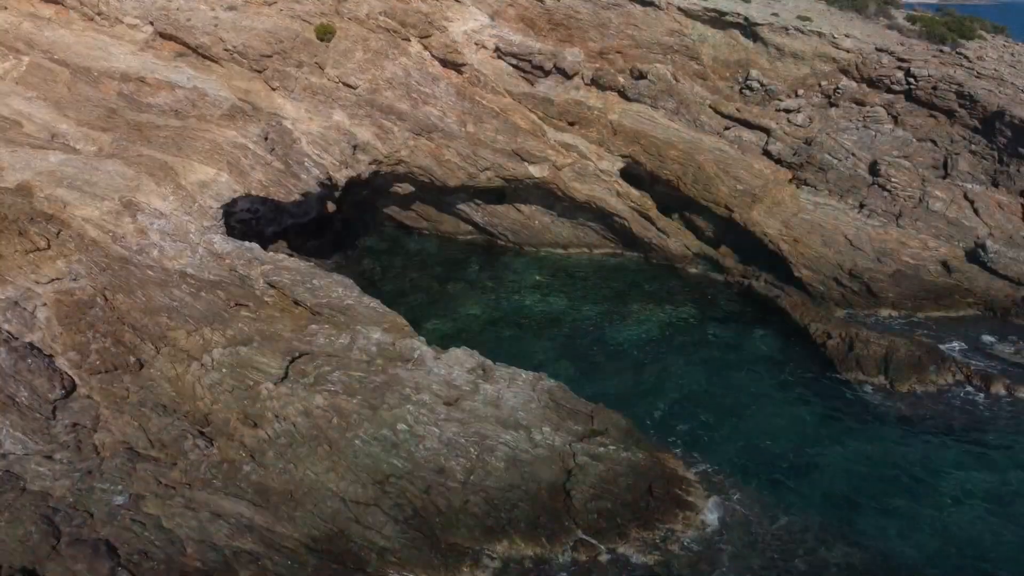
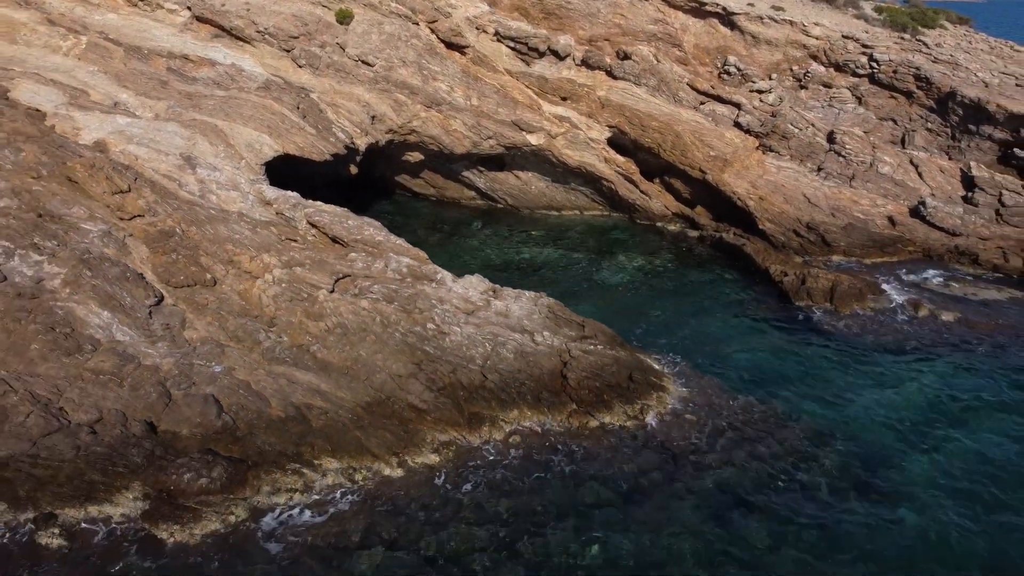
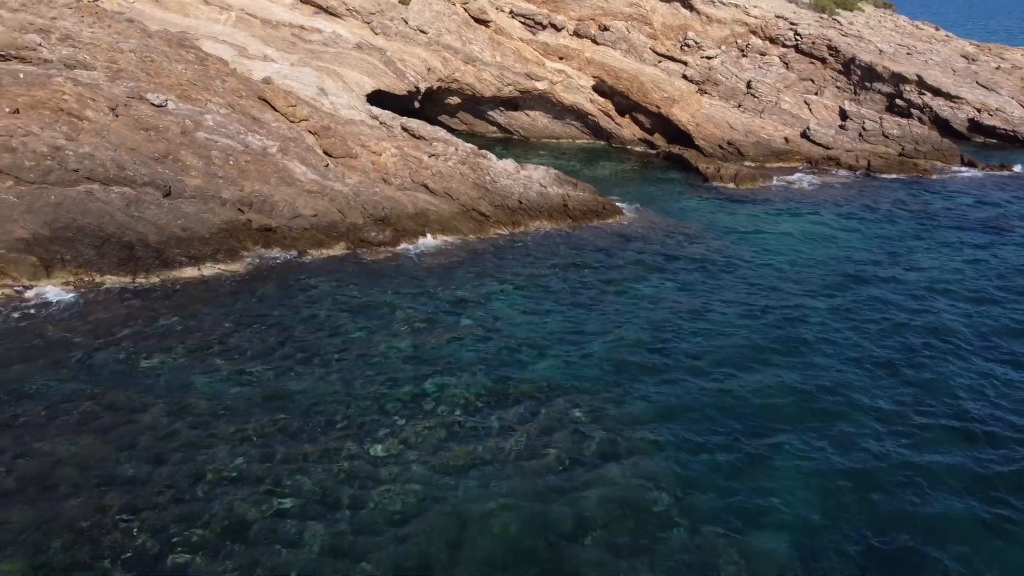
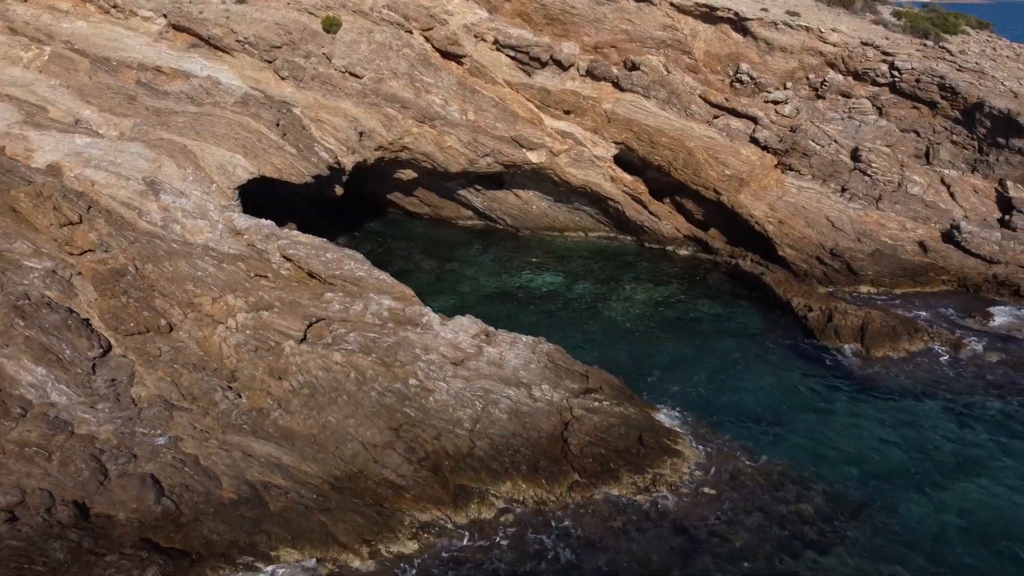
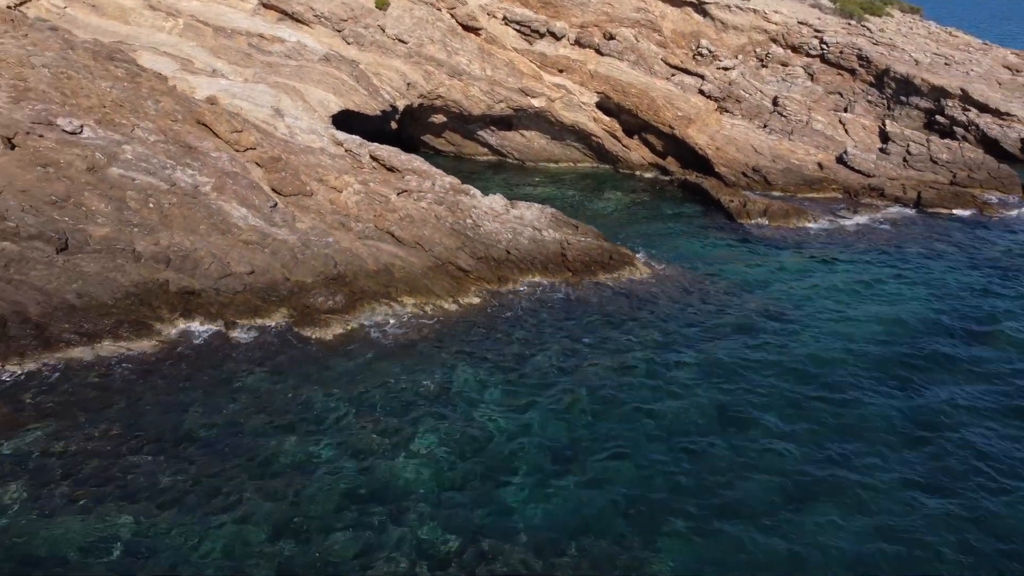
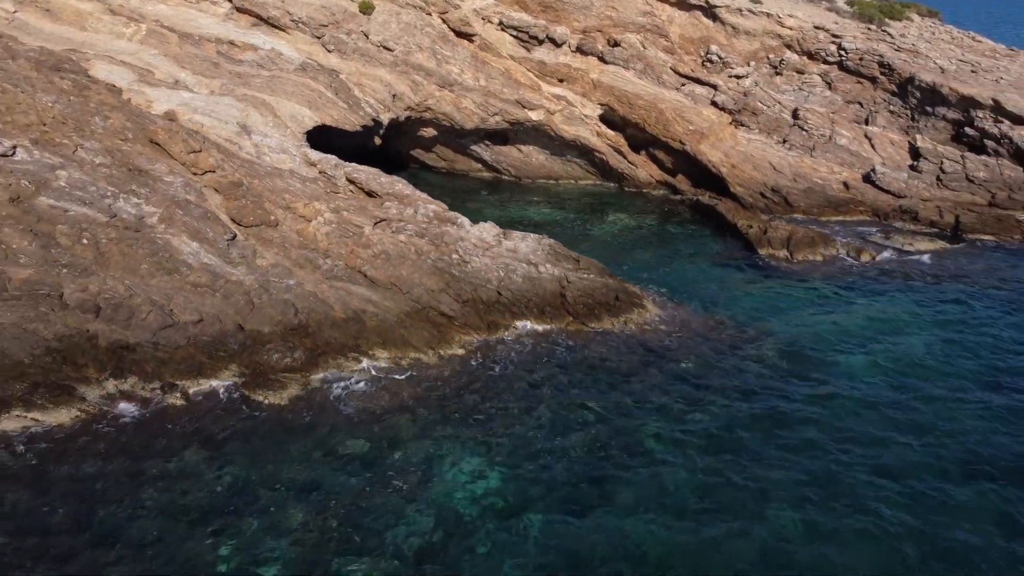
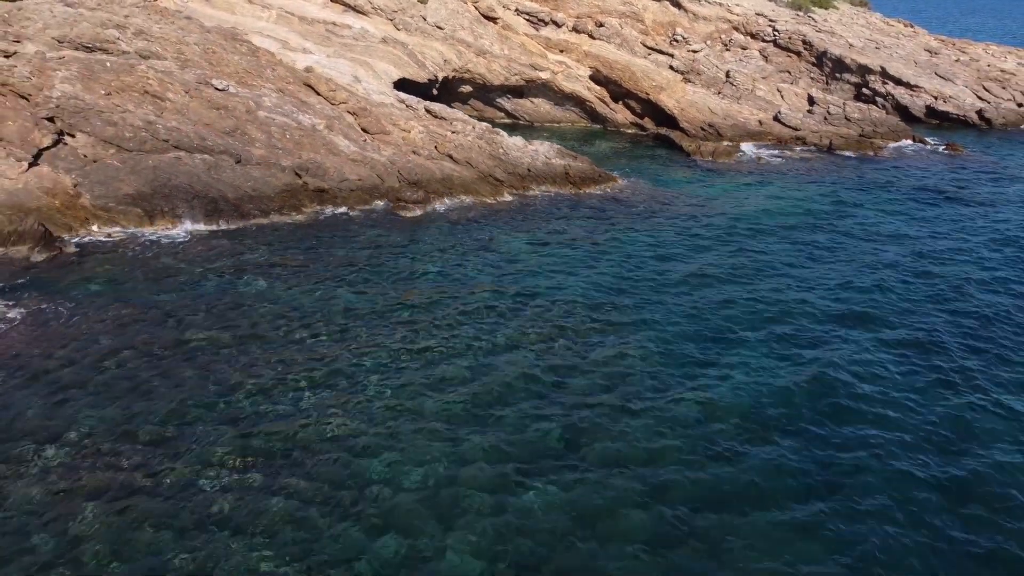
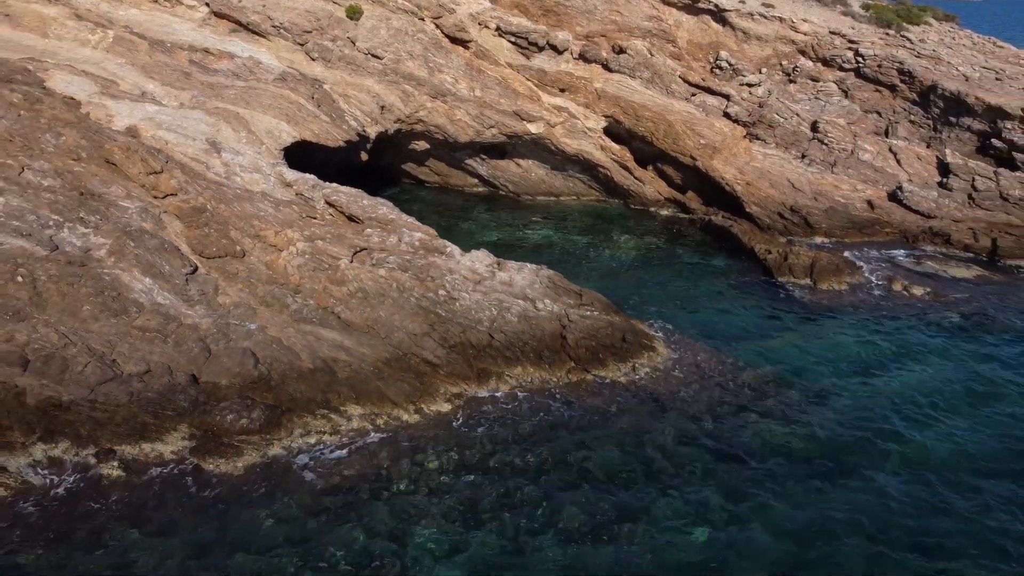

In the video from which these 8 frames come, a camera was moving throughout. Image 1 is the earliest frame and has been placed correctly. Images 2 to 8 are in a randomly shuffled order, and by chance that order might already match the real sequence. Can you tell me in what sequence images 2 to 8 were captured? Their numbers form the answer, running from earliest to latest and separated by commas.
4, 2, 8, 6, 5, 3, 7
